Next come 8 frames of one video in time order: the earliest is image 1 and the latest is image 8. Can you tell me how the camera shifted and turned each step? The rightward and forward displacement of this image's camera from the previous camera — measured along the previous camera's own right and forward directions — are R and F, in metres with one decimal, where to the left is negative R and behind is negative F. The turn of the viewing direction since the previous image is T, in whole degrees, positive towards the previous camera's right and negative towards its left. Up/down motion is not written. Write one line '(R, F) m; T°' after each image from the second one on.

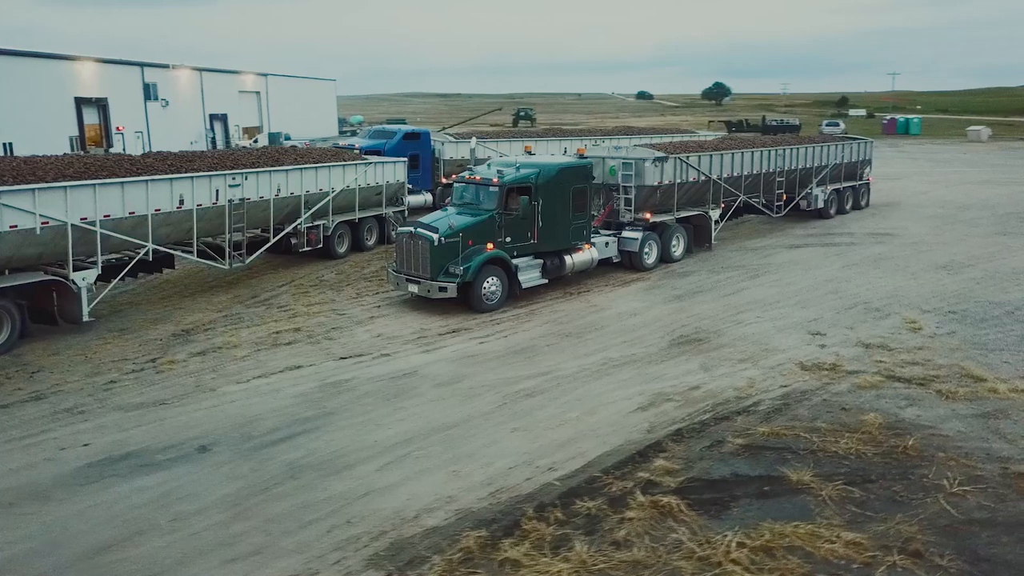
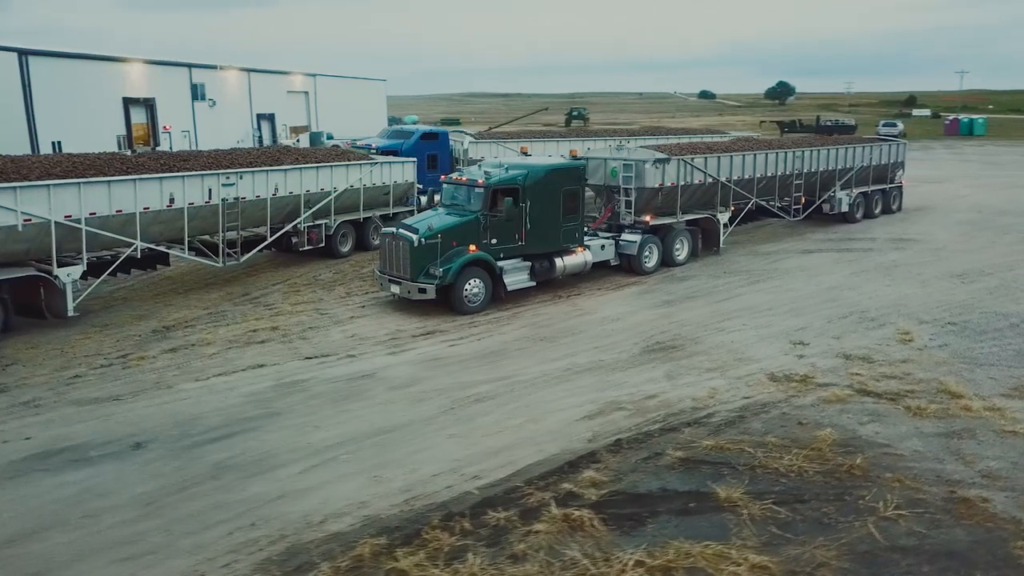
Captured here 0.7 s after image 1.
(+1.3, +0.2) m; -4°
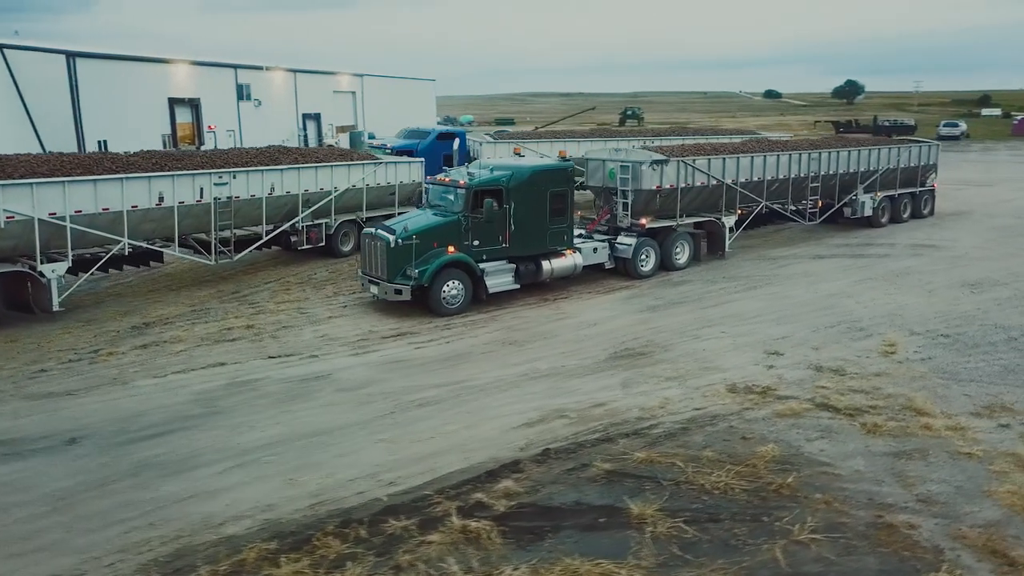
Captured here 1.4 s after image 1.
(+1.4, +0.2) m; -4°
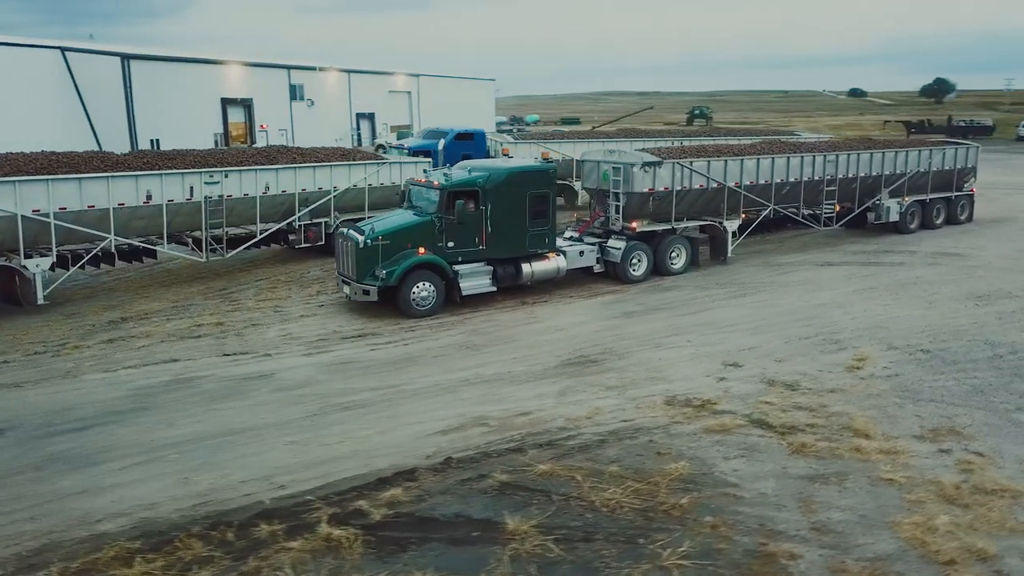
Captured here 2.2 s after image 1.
(+1.7, +0.3) m; -5°
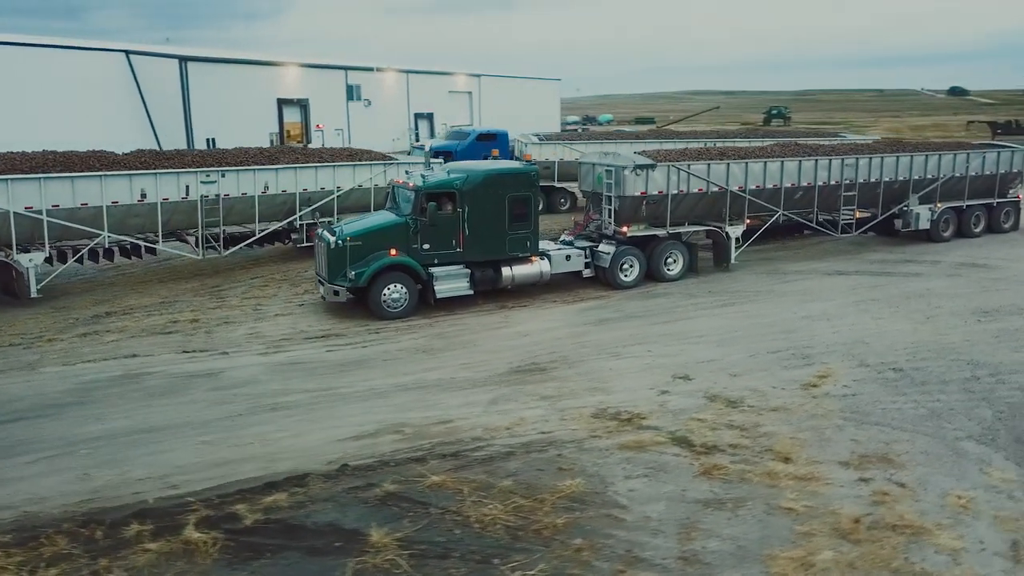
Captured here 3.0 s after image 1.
(+1.8, +0.3) m; -6°
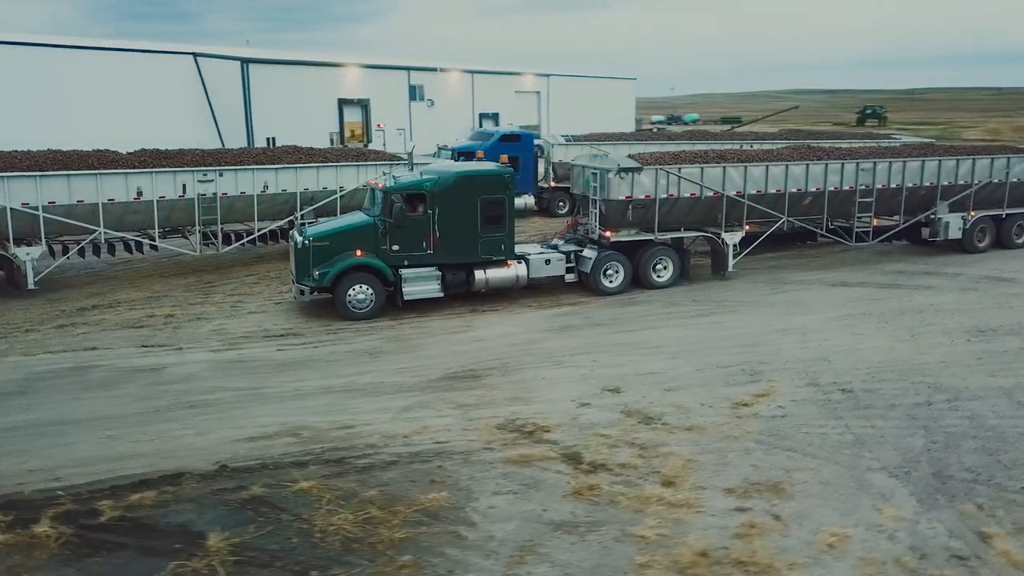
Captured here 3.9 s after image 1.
(+2.1, +0.3) m; -6°
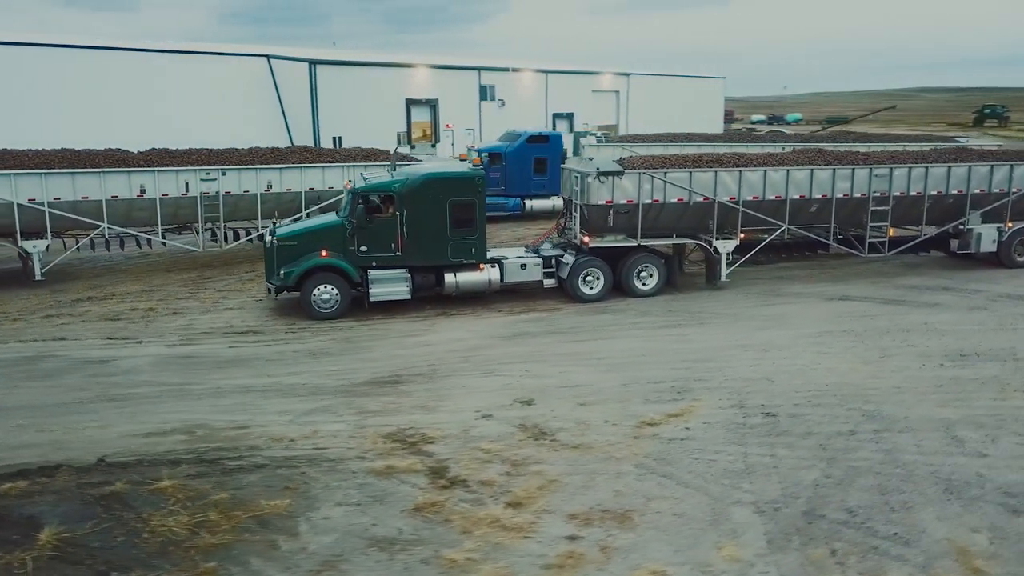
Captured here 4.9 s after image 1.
(+2.3, +0.4) m; -7°
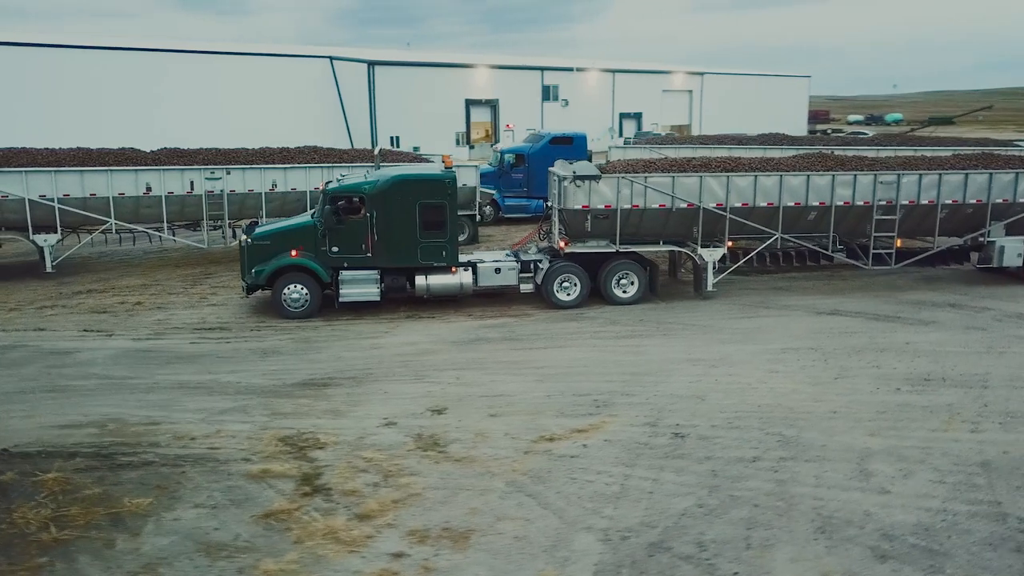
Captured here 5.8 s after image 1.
(+2.1, +0.3) m; -6°
